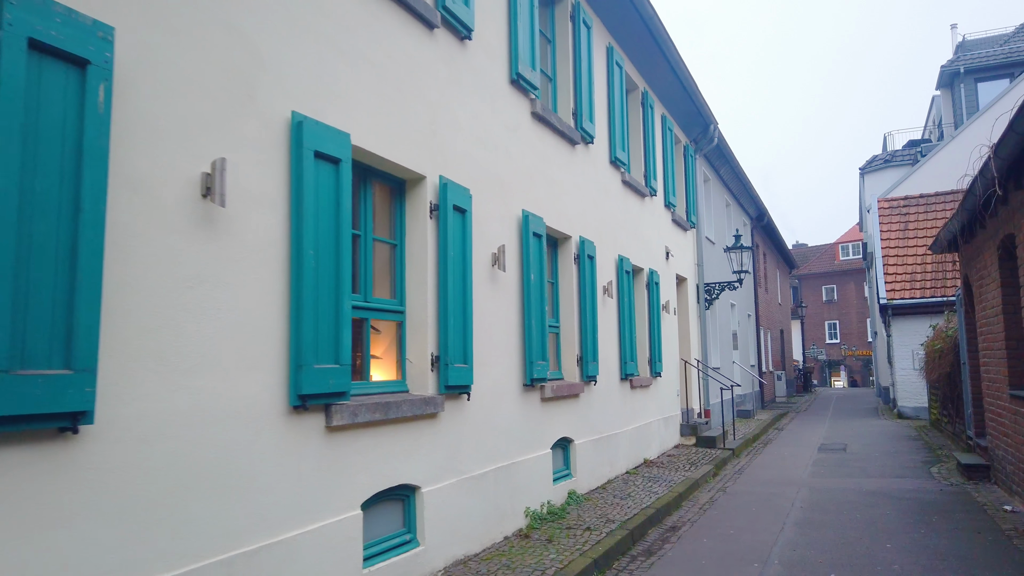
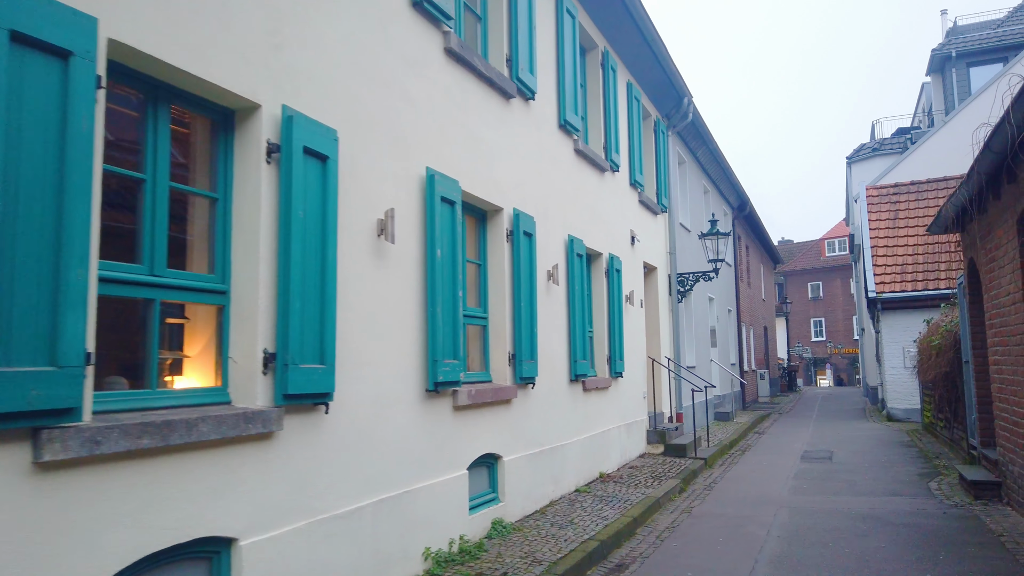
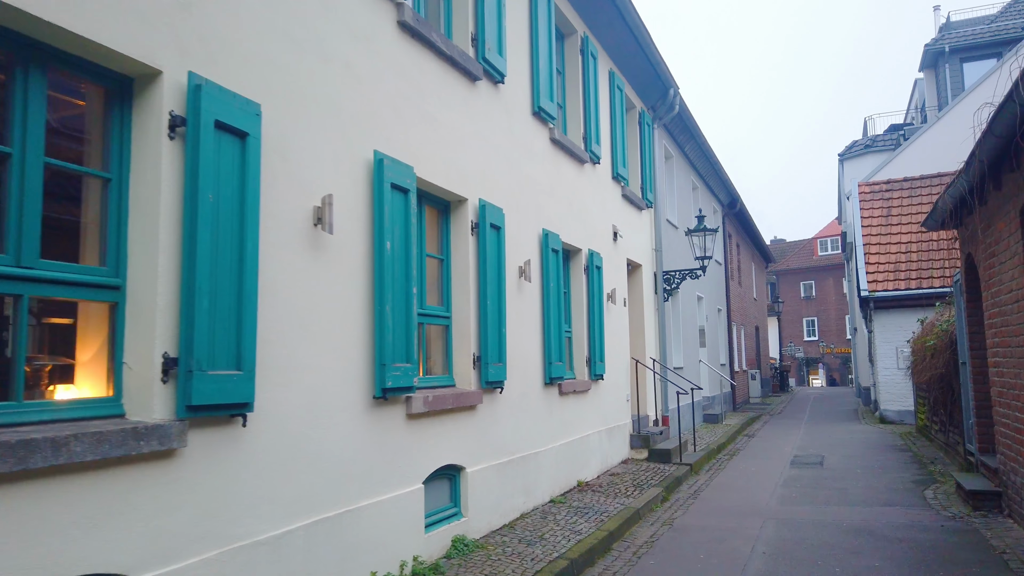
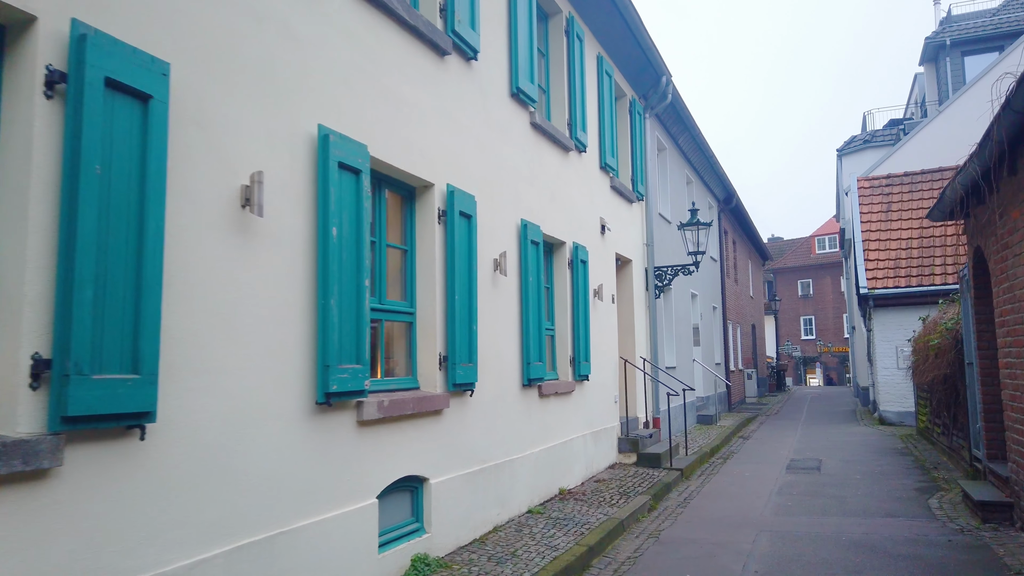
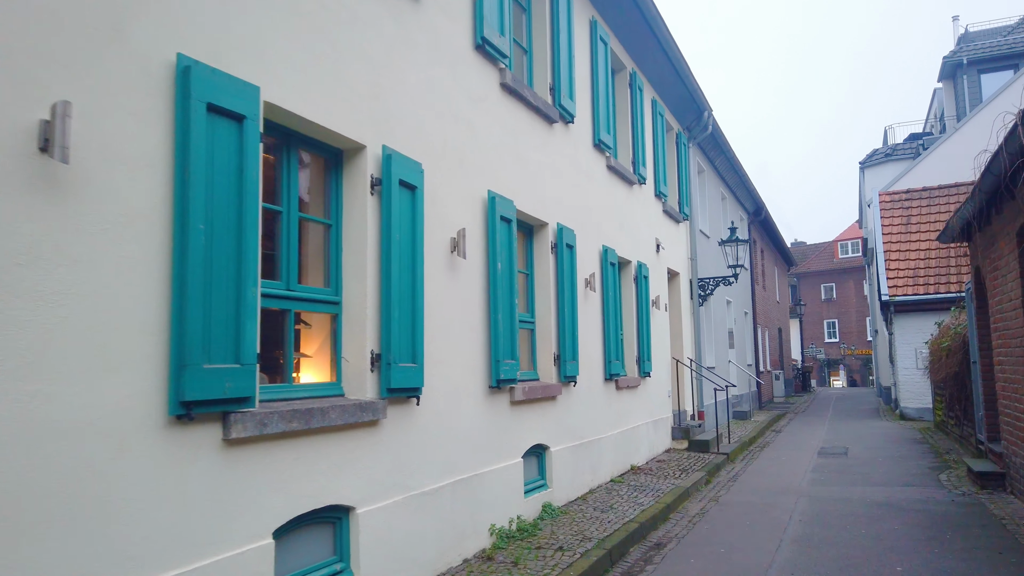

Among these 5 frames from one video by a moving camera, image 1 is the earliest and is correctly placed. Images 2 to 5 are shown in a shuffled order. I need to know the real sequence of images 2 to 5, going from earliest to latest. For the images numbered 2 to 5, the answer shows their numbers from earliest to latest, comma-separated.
5, 2, 3, 4
